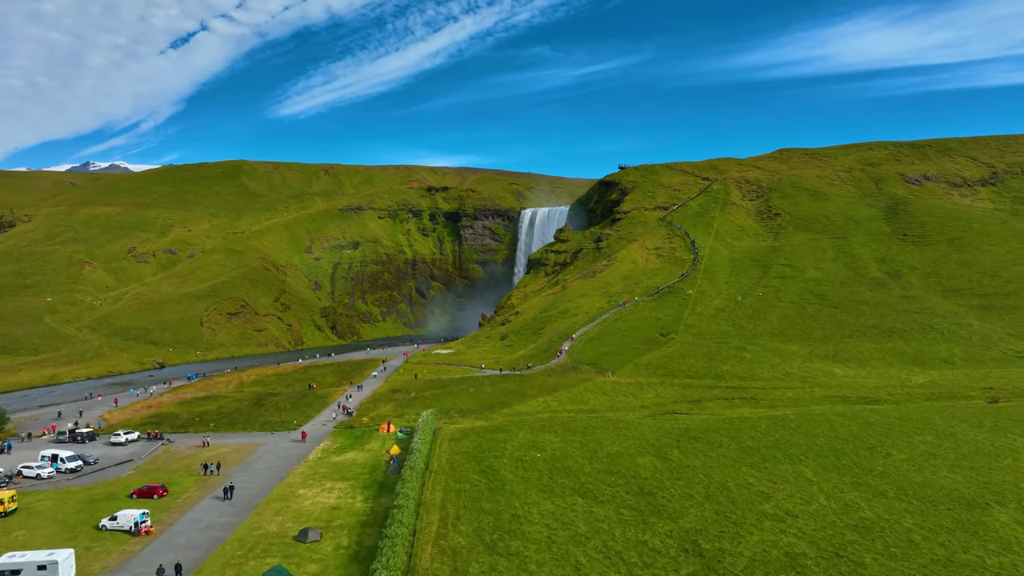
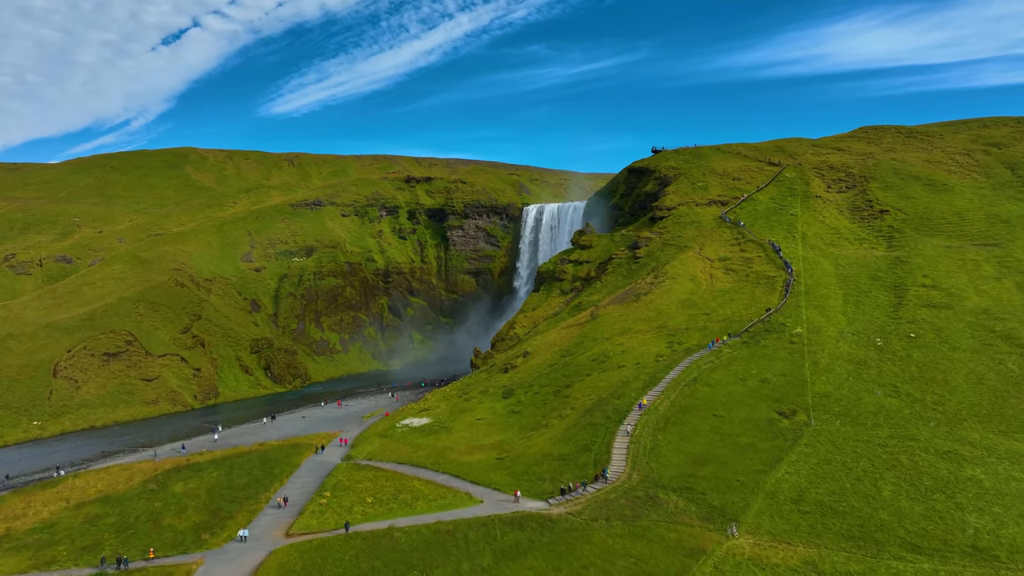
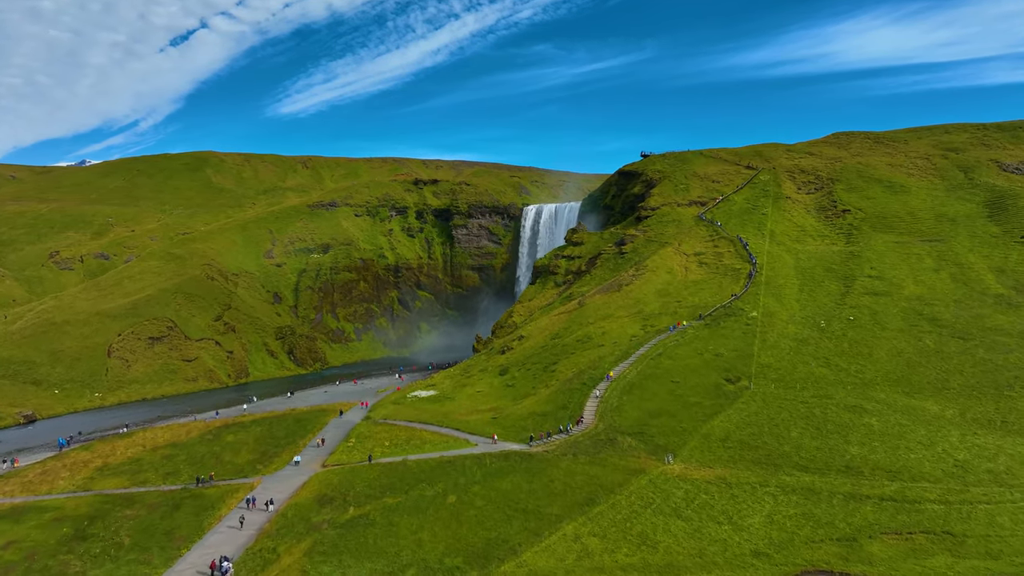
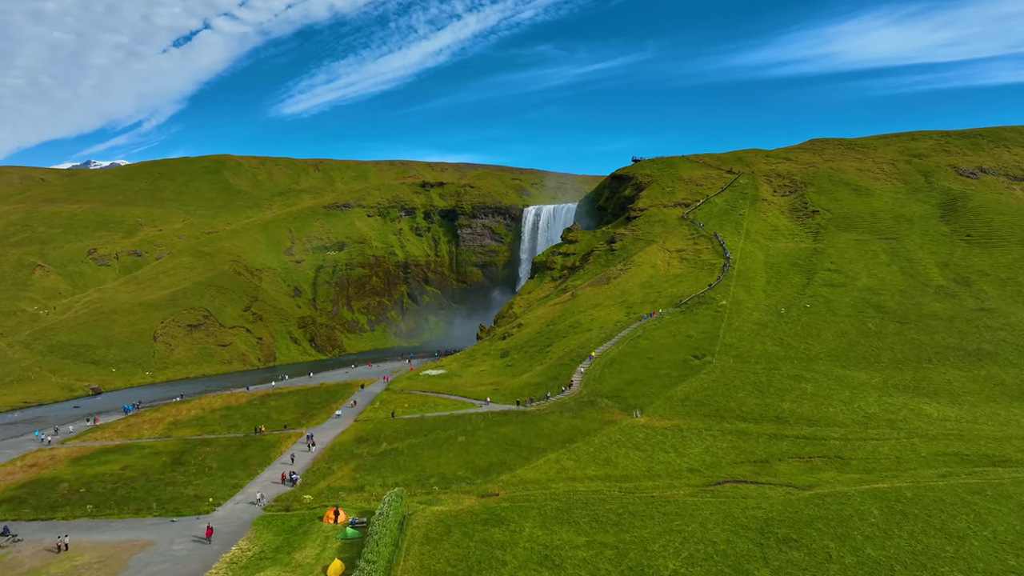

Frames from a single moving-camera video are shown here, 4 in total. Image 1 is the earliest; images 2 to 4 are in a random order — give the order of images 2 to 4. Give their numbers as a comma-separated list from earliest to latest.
4, 3, 2
